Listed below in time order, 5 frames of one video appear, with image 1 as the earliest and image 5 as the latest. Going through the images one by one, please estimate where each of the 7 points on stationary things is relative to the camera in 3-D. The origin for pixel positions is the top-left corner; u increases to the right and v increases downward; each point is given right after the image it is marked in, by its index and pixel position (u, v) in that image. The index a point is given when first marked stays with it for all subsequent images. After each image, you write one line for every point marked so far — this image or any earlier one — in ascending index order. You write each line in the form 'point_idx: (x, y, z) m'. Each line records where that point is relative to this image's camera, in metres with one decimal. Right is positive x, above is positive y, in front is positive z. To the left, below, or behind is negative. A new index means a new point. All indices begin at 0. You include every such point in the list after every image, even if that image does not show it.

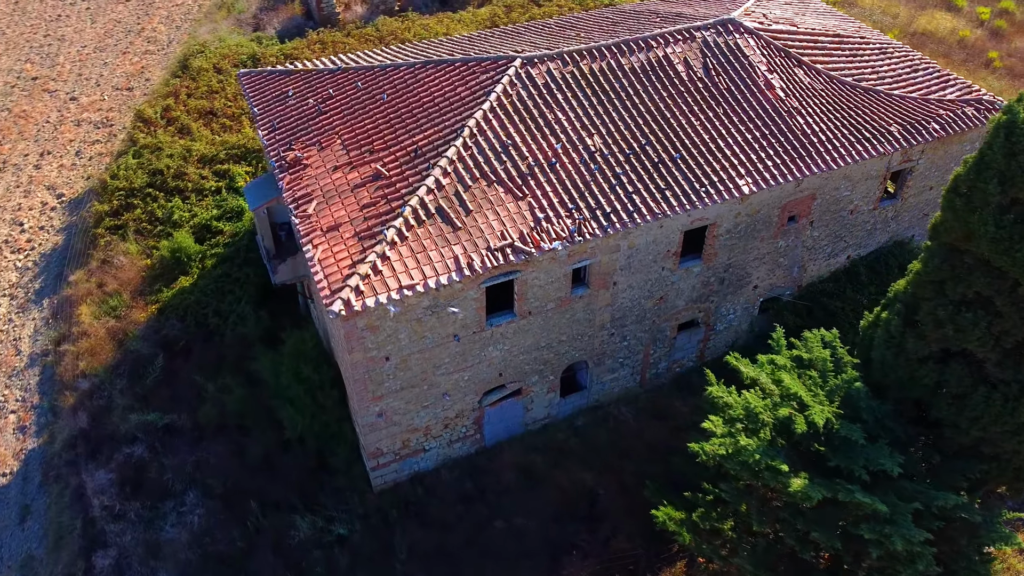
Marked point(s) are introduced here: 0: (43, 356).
0: (-9.4, -1.4, +16.3) m
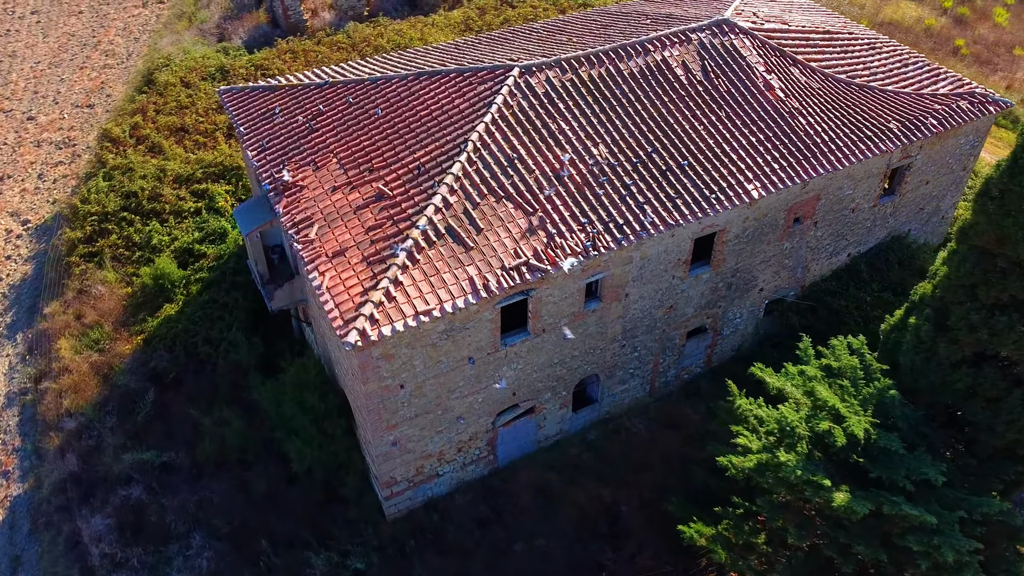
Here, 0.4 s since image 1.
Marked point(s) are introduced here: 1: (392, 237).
0: (-9.3, -2.0, +15.5) m
1: (-1.7, +0.7, +11.3) m
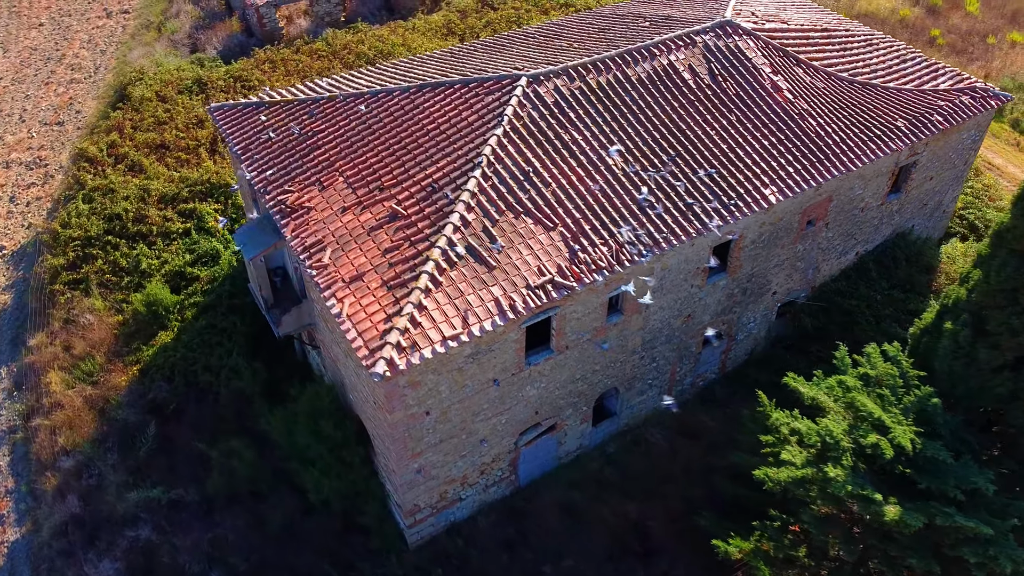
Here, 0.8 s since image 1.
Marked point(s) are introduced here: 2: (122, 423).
0: (-9.1, -2.6, +14.7) m
1: (-1.3, +0.4, +10.9) m
2: (-6.7, -2.3, +14.0) m
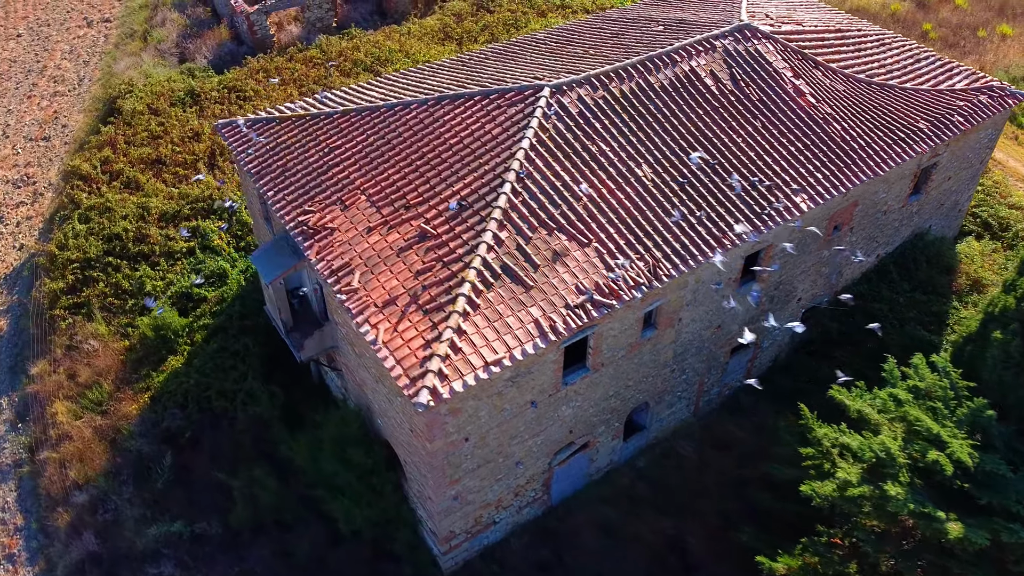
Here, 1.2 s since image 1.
0: (-8.6, -3.1, +14.1) m
1: (-0.9, +0.1, +10.5) m
2: (-6.2, -2.8, +13.5) m
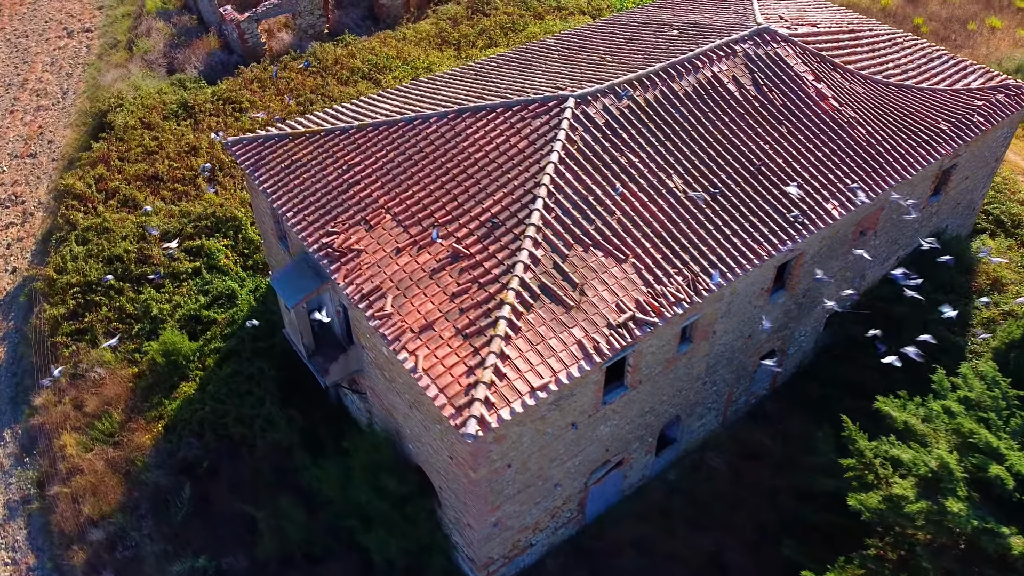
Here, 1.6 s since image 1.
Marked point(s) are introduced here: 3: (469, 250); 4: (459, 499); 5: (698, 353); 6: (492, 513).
0: (-8.1, -3.6, +13.6) m
1: (-0.4, -0.2, +10.2) m
2: (-5.8, -3.2, +13.0) m
3: (-0.6, +0.5, +10.7) m
4: (-0.7, -2.8, +10.9) m
5: (+2.7, -1.0, +12.0) m
6: (-0.3, -3.0, +10.7) m
